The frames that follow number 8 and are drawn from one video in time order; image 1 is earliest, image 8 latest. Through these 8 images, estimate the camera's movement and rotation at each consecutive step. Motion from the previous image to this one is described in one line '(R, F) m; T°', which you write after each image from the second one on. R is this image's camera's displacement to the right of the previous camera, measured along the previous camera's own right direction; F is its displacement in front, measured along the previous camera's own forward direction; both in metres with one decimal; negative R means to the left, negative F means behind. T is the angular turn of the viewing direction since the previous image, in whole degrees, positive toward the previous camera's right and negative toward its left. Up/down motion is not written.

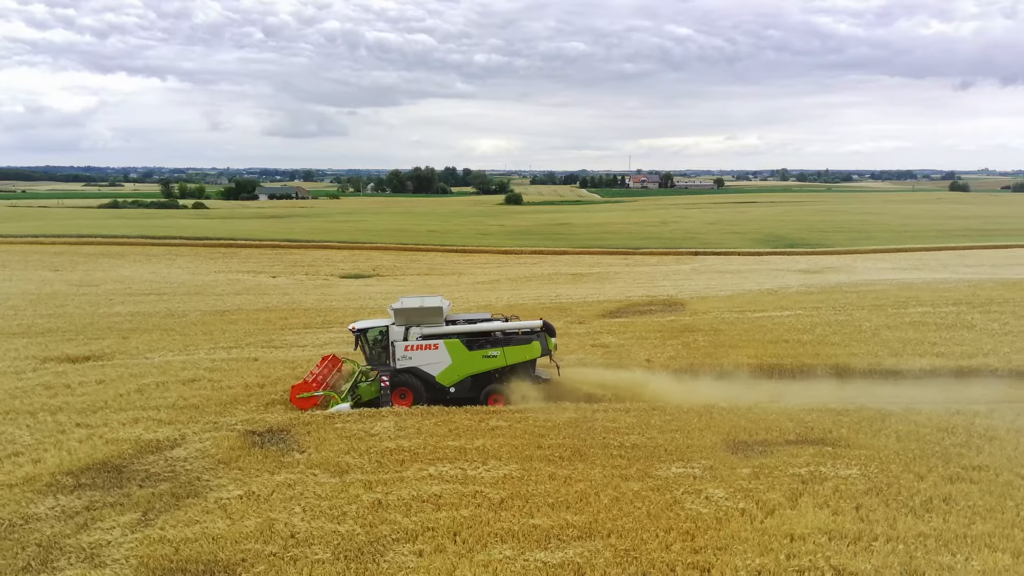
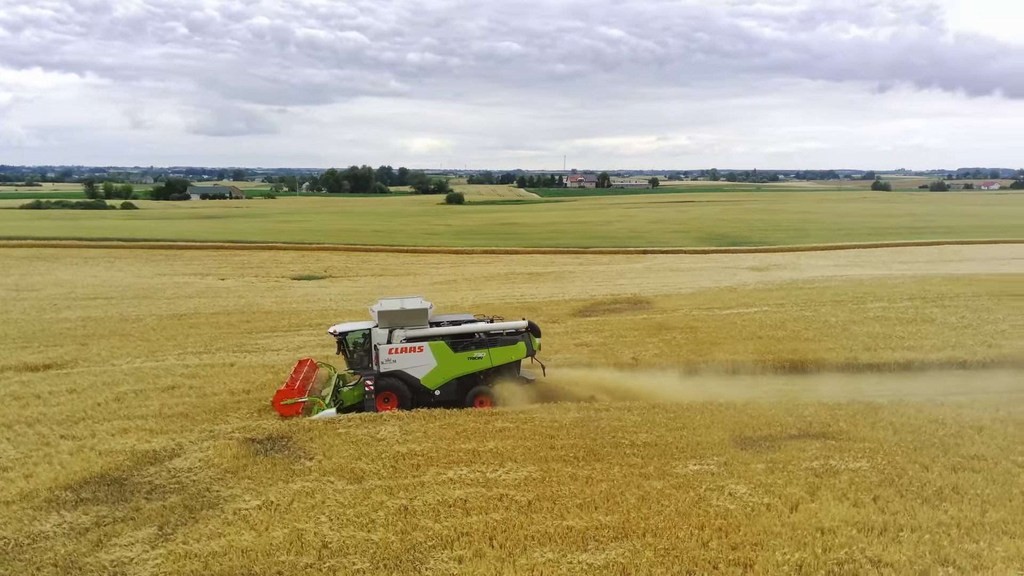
(-0.9, +0.1) m; +4°
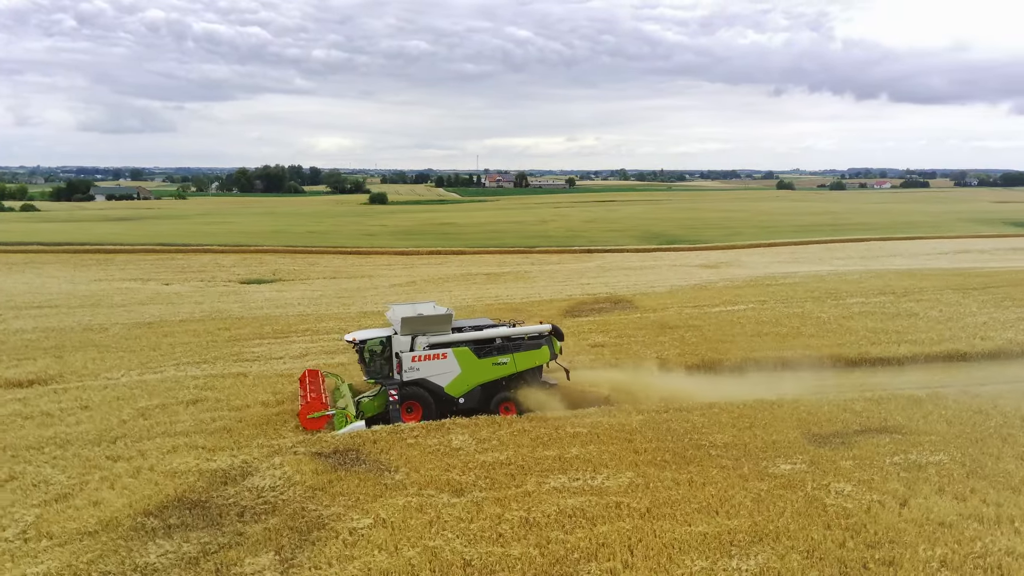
(-2.0, +0.3) m; +6°
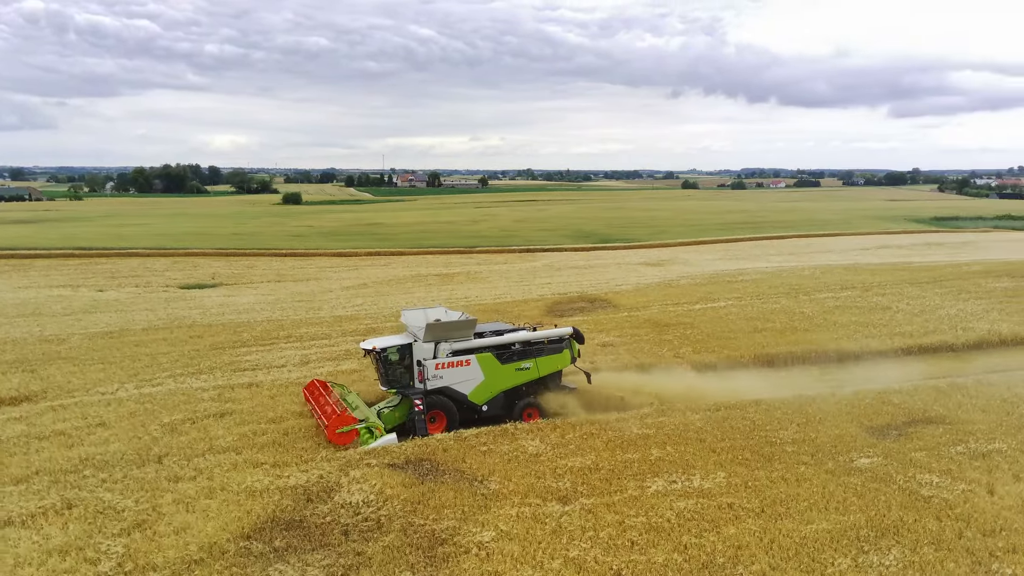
(-2.0, +0.3) m; +6°
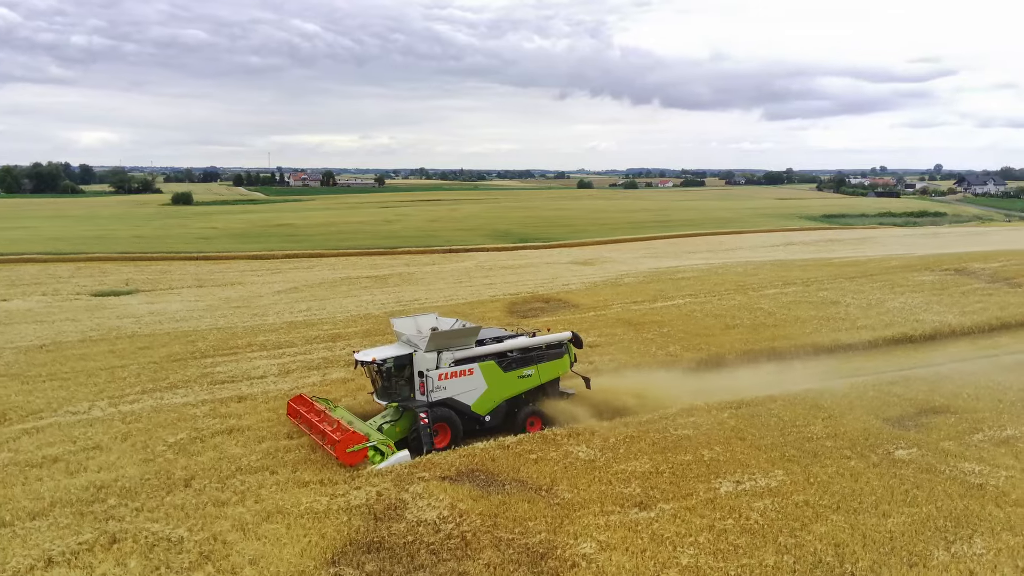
(-1.8, +0.3) m; +7°
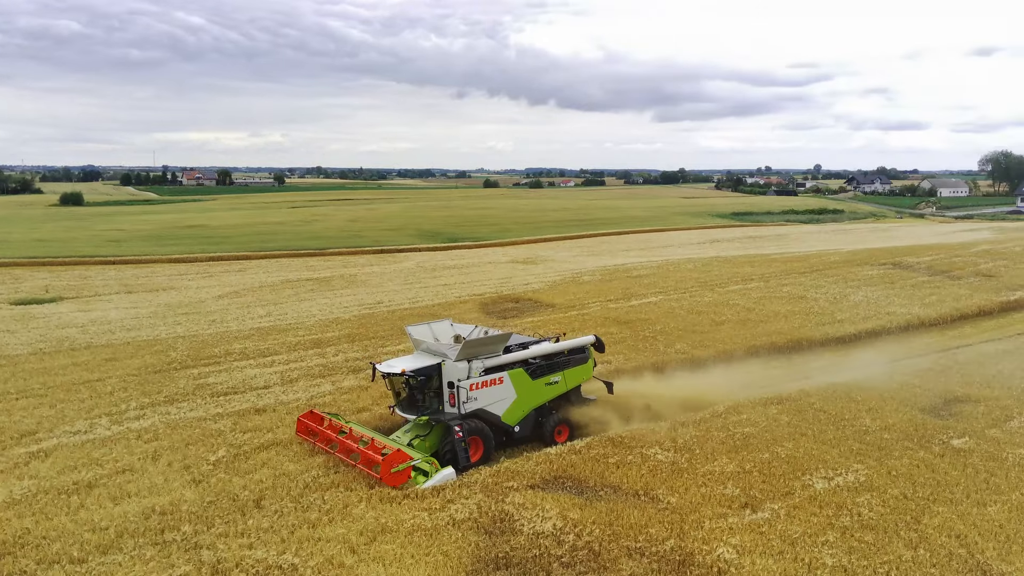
(-2.0, +0.4) m; +7°
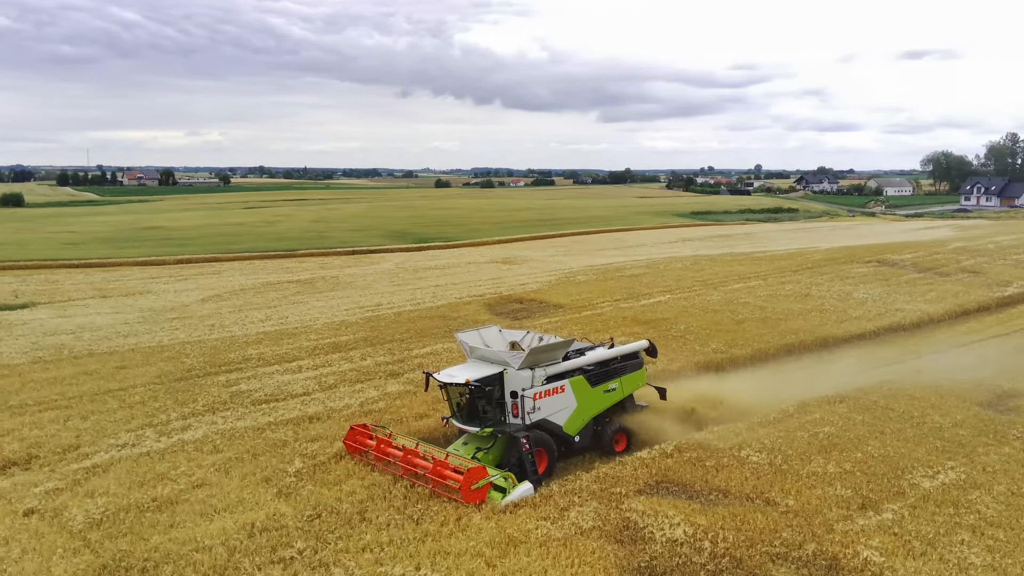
(-1.7, +0.3) m; +3°
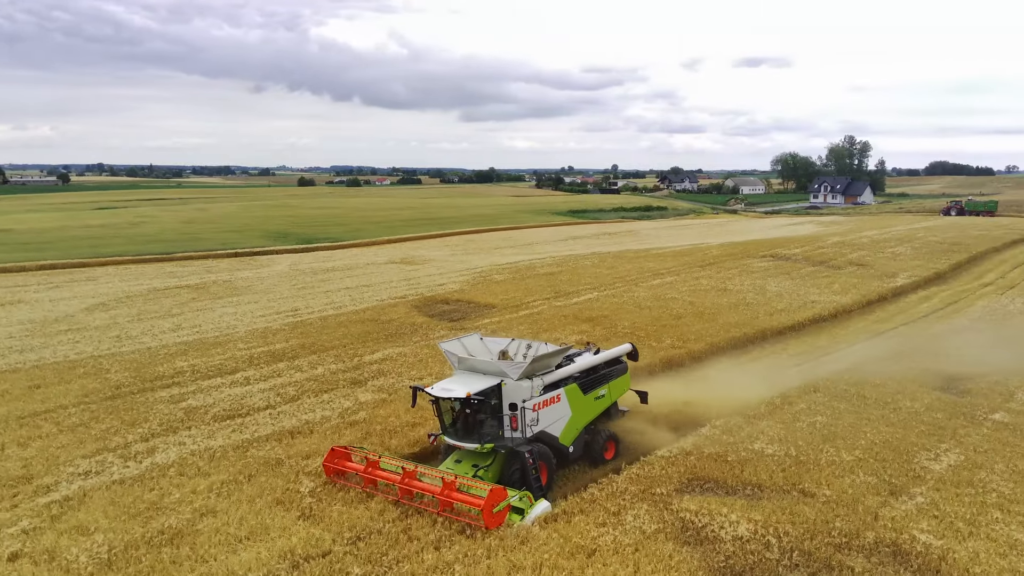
(-1.8, +0.4) m; +9°
